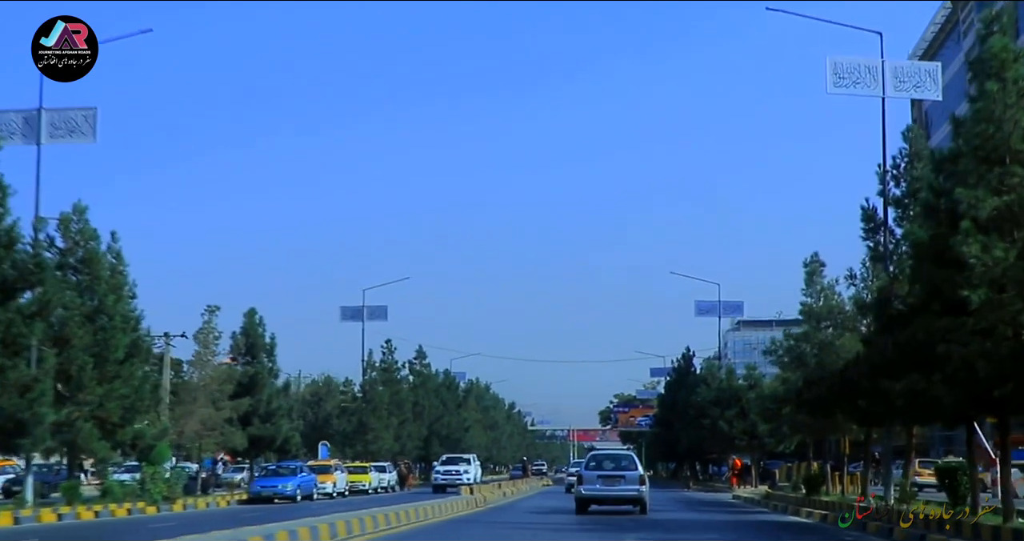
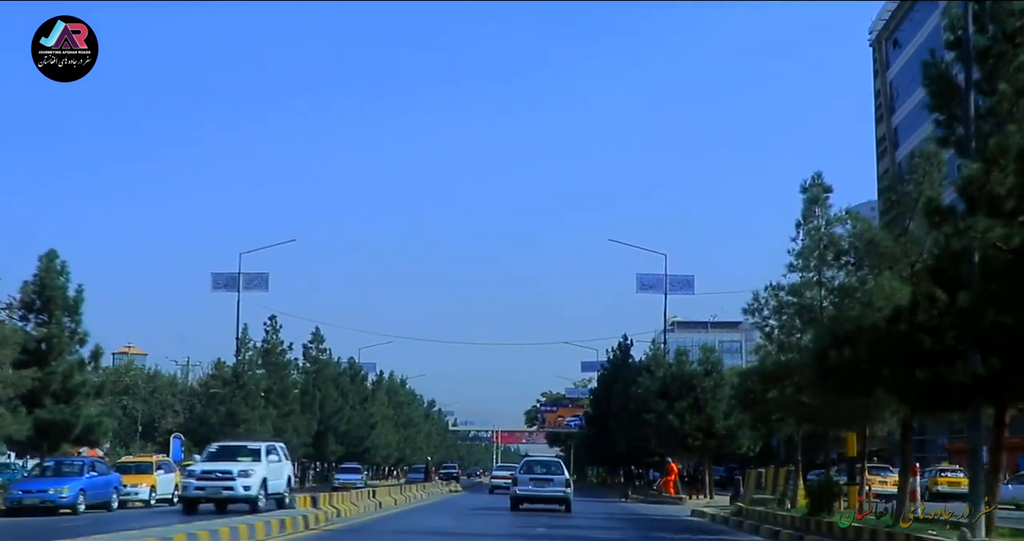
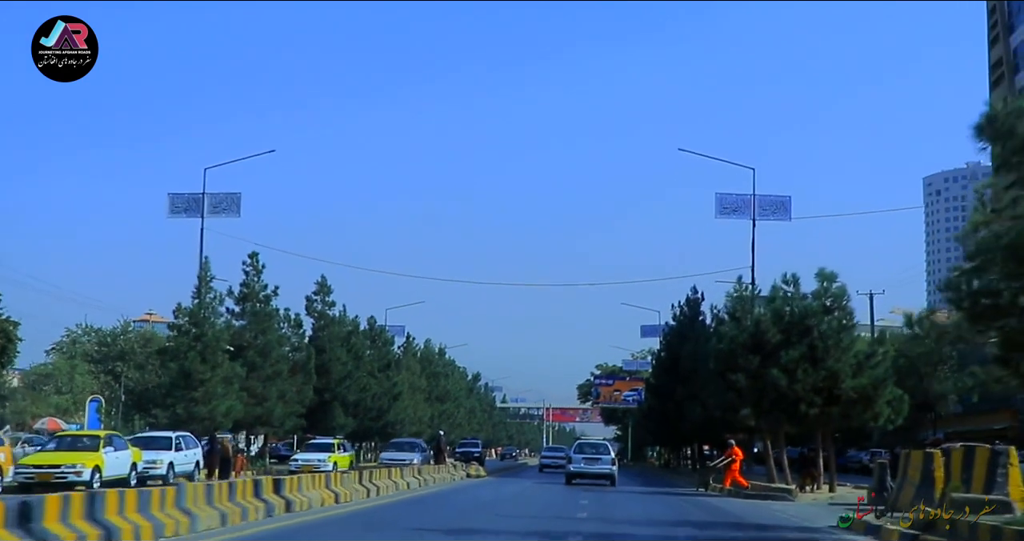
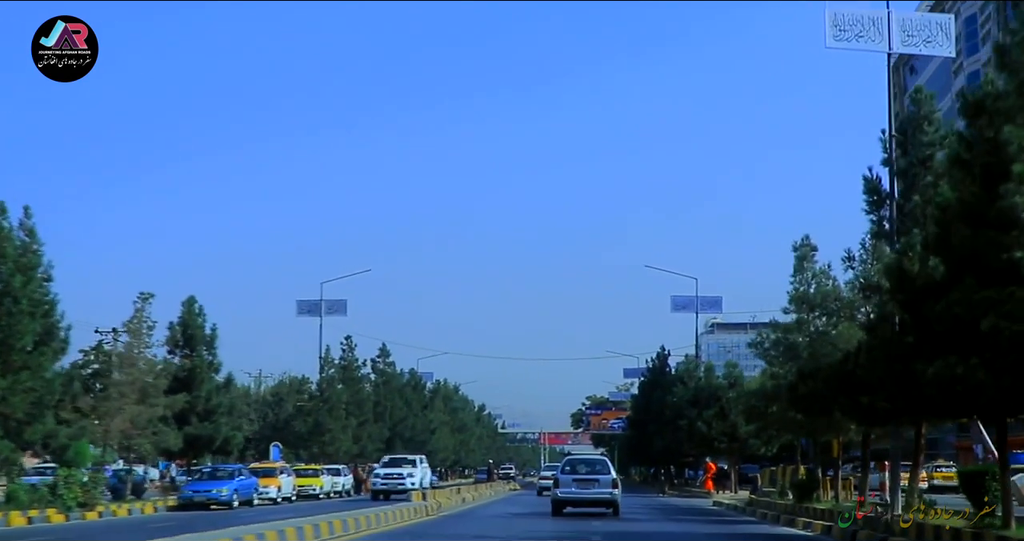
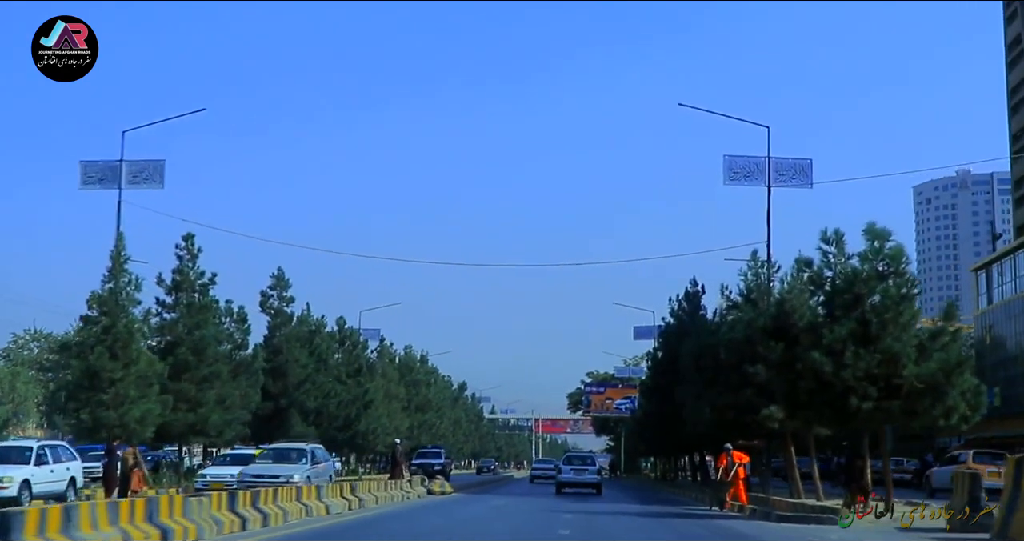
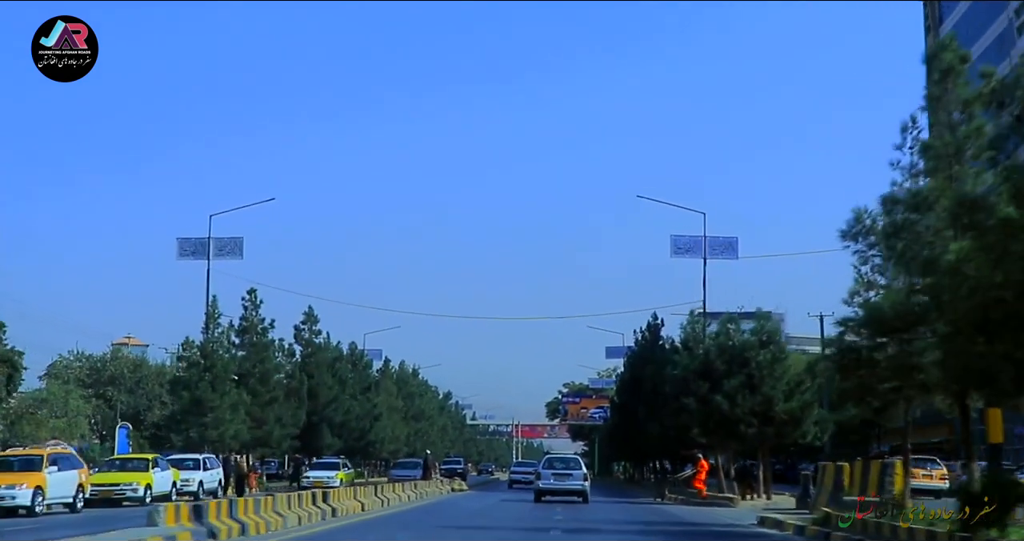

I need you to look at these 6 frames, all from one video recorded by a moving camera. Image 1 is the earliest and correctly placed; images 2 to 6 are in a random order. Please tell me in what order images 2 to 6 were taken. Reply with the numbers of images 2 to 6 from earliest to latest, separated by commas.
4, 2, 6, 3, 5
